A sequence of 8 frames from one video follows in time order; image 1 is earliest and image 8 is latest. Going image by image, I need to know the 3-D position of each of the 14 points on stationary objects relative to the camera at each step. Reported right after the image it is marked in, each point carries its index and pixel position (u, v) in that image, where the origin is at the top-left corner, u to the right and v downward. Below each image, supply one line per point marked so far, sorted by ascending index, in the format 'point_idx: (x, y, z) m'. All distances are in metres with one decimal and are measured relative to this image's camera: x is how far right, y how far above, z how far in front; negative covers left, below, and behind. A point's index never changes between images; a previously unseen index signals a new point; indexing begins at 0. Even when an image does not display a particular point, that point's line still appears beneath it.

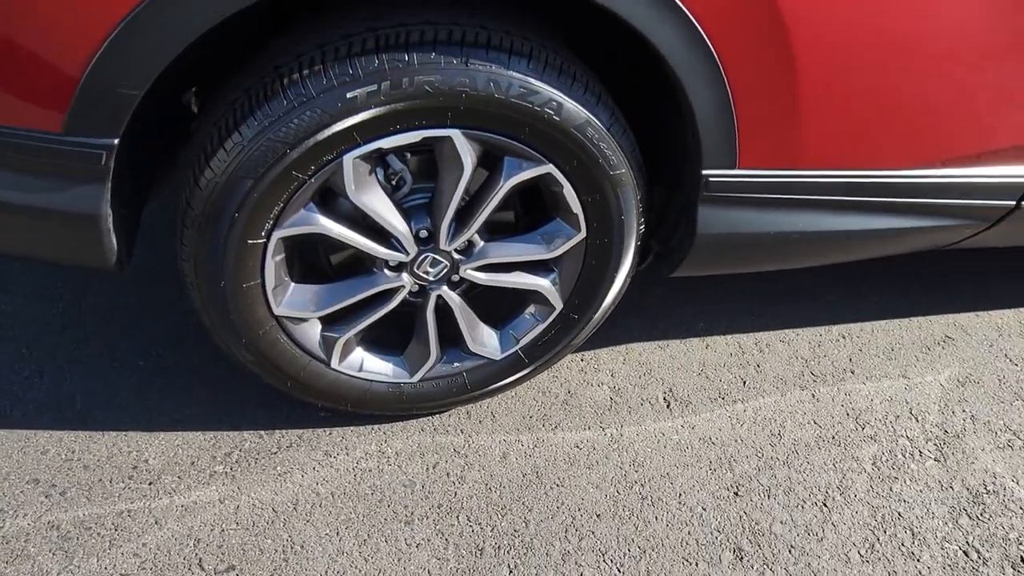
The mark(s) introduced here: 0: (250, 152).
0: (-0.4, +0.2, +1.2) m
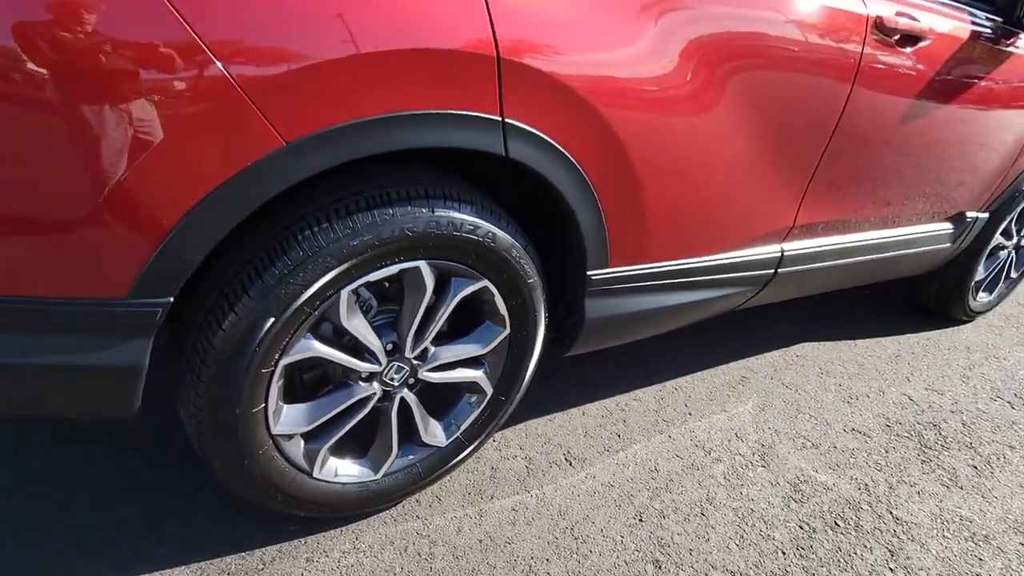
0: (-0.5, 0.0, +1.4) m
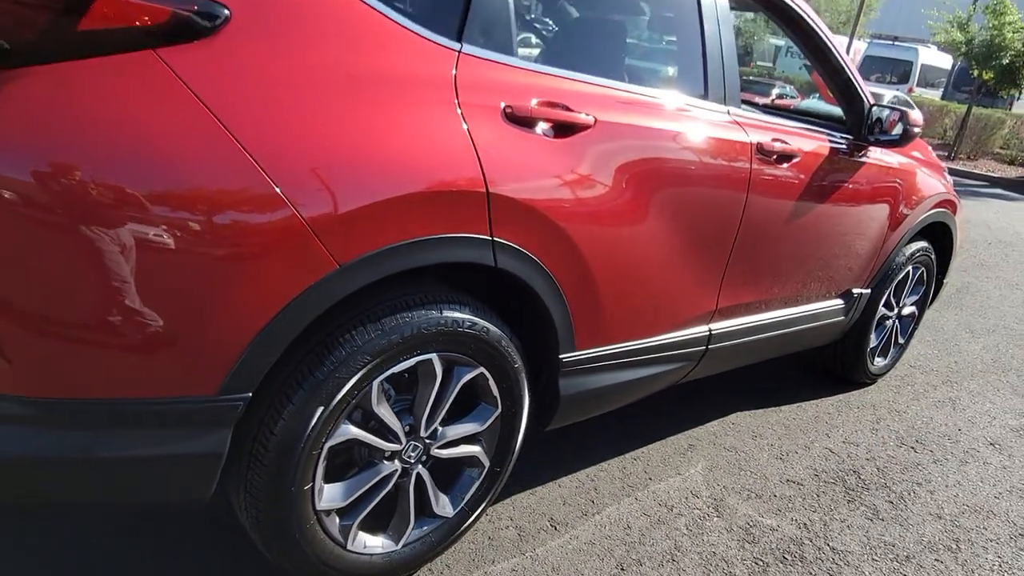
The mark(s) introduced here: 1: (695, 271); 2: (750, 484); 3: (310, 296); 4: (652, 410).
0: (-0.5, -0.2, +1.8) m
1: (+0.6, +0.1, +2.7) m
2: (+1.0, -0.8, +3.0) m
3: (-0.5, 0.0, +1.7) m
4: (+0.7, -0.6, +3.5) m
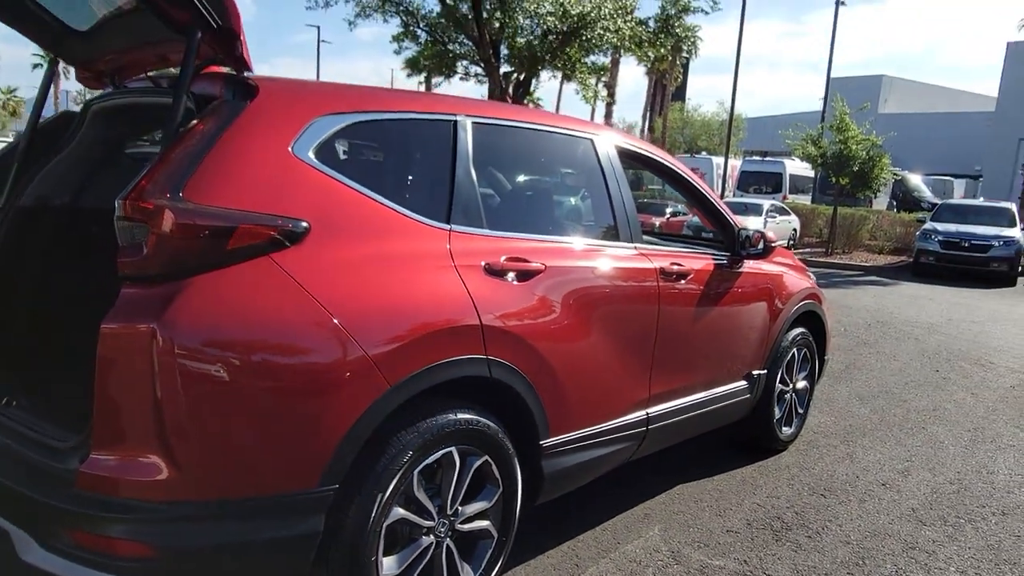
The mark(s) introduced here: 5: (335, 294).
0: (-0.4, -0.6, +2.5) m
1: (+0.5, -0.4, +3.5) m
2: (+0.9, -1.3, +3.7) m
3: (-0.5, -0.4, +2.4) m
4: (+0.6, -1.2, +4.2) m
5: (-0.6, 0.0, +2.3) m
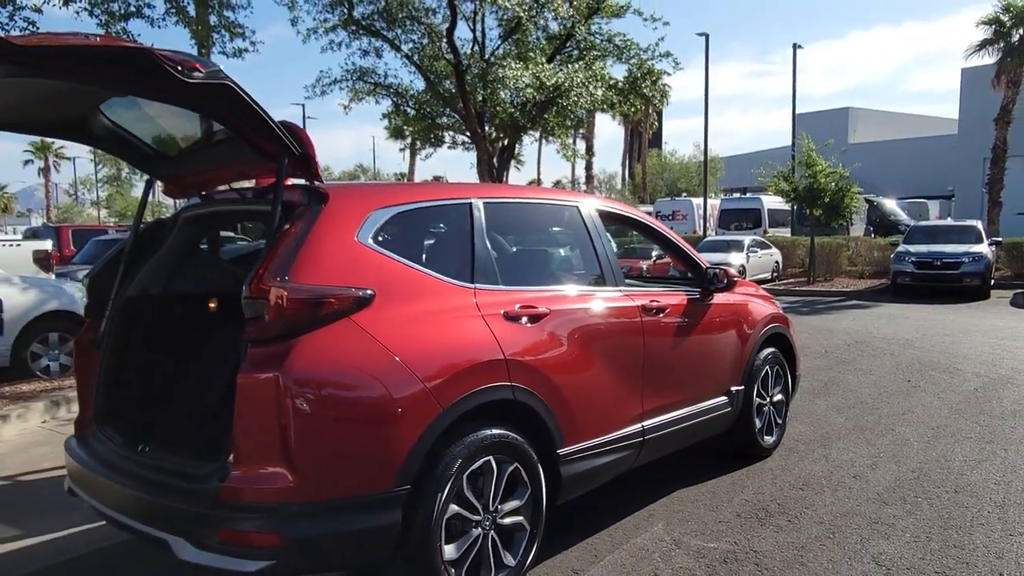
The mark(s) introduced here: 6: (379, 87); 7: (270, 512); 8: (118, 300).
0: (-0.3, -0.8, +3.2) m
1: (+0.6, -0.6, +4.3) m
2: (+1.1, -1.5, +4.5) m
3: (-0.3, -0.6, +3.2) m
4: (+0.7, -1.4, +4.9) m
5: (-0.5, -0.2, +3.1) m
6: (-2.4, +3.6, +13.1) m
7: (-0.9, -0.9, +2.8) m
8: (-2.1, -0.1, +4.0) m
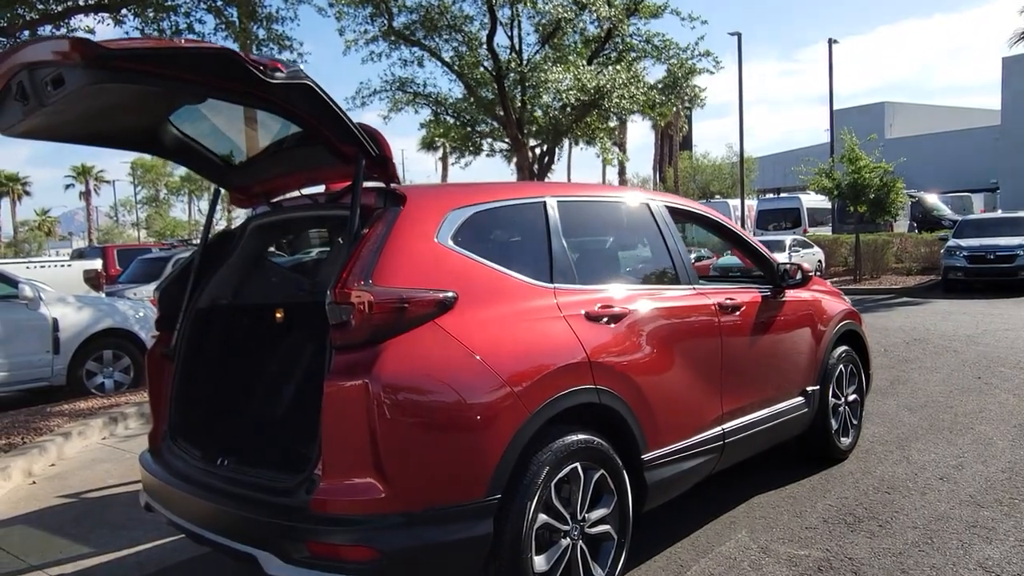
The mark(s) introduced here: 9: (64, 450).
0: (+0.1, -0.8, +3.1) m
1: (+1.1, -0.6, +4.1) m
2: (+1.6, -1.4, +4.3) m
3: (0.0, -0.6, +3.0) m
4: (+1.2, -1.4, +4.7) m
5: (-0.1, -0.2, +3.0) m
6: (-1.7, +3.4, +13.1) m
7: (-0.6, -0.9, +2.7) m
8: (-1.7, -0.1, +3.9) m
9: (-4.0, -1.5, +6.6) m
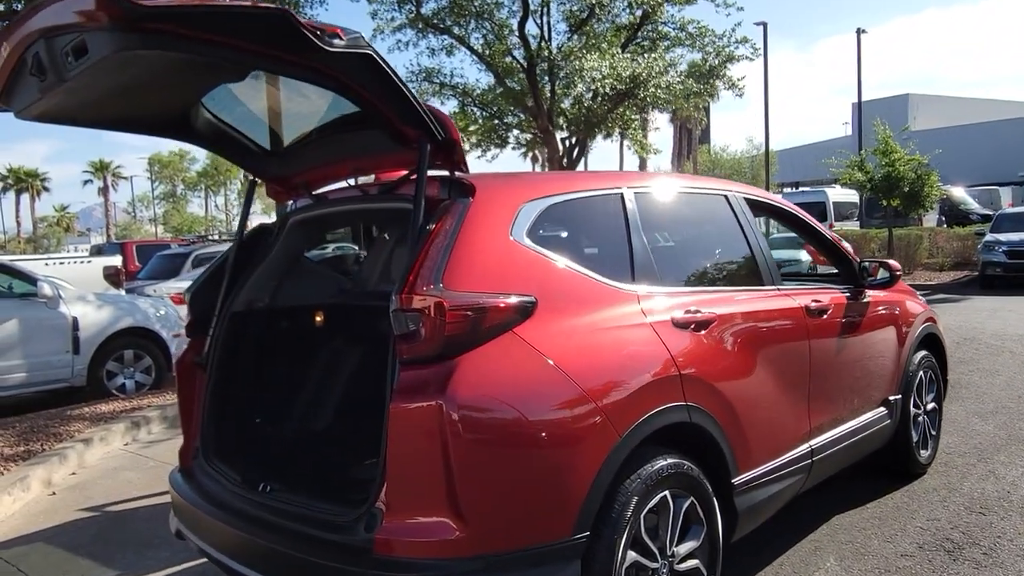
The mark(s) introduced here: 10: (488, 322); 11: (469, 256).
0: (+0.4, -0.9, +2.7) m
1: (+1.4, -0.6, +3.7) m
2: (+1.9, -1.4, +3.8) m
3: (+0.3, -0.6, +2.6) m
4: (+1.5, -1.4, +4.3) m
5: (+0.2, -0.2, +2.6) m
6: (-1.2, +3.5, +12.7) m
7: (-0.3, -0.9, +2.3) m
8: (-1.4, -0.1, +3.6) m
9: (-3.6, -1.4, +6.3) m
10: (-0.1, -0.1, +2.4) m
11: (-0.2, +0.1, +2.6) m
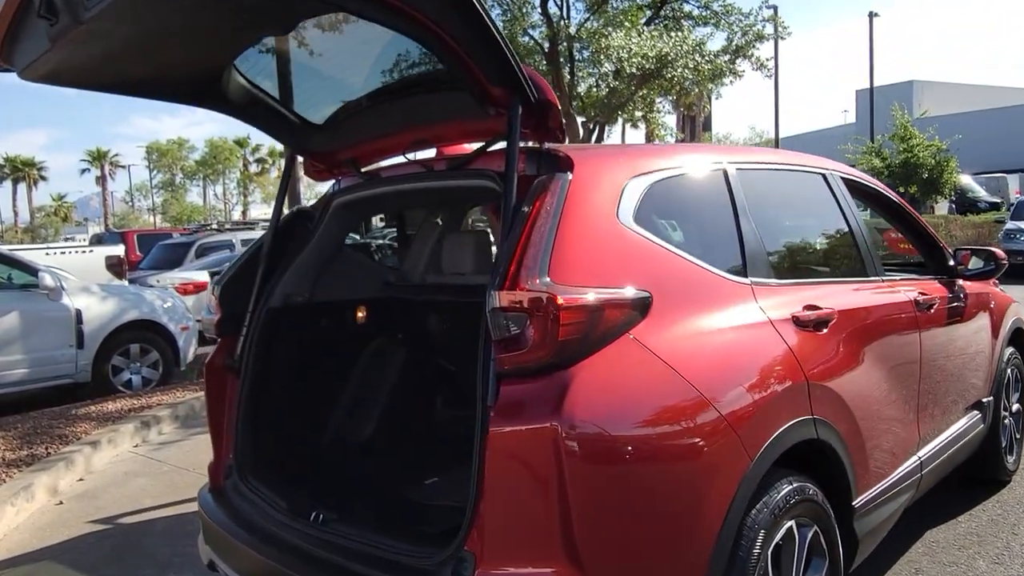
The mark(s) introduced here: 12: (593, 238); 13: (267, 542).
0: (+0.7, -0.8, +2.2) m
1: (+1.7, -0.5, +3.2) m
2: (+2.2, -1.4, +3.4) m
3: (+0.7, -0.6, +2.2) m
4: (+1.9, -1.4, +3.9) m
5: (+0.5, -0.2, +2.1) m
6: (-0.9, +3.6, +12.2) m
7: (+0.1, -0.9, +1.9) m
8: (-1.1, -0.1, +3.1) m
9: (-3.3, -1.4, +5.8) m
10: (+0.2, -0.1, +2.0) m
11: (+0.2, +0.1, +2.1) m
12: (+0.2, +0.1, +2.1) m
13: (-0.8, -0.9, +2.5) m
